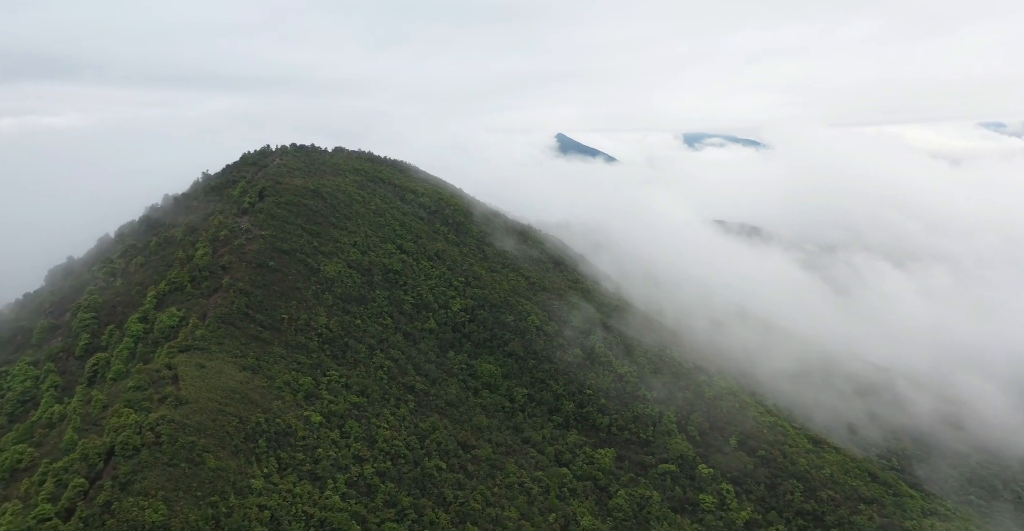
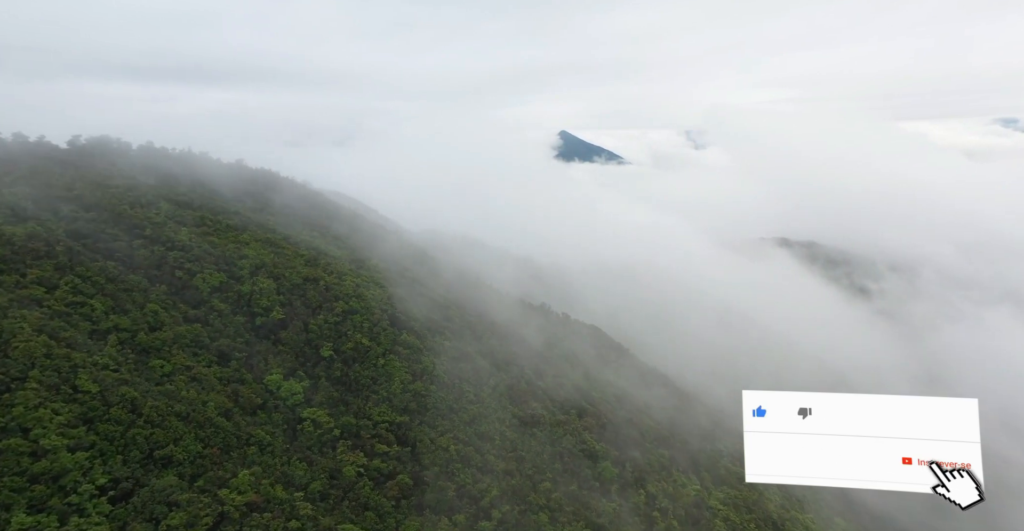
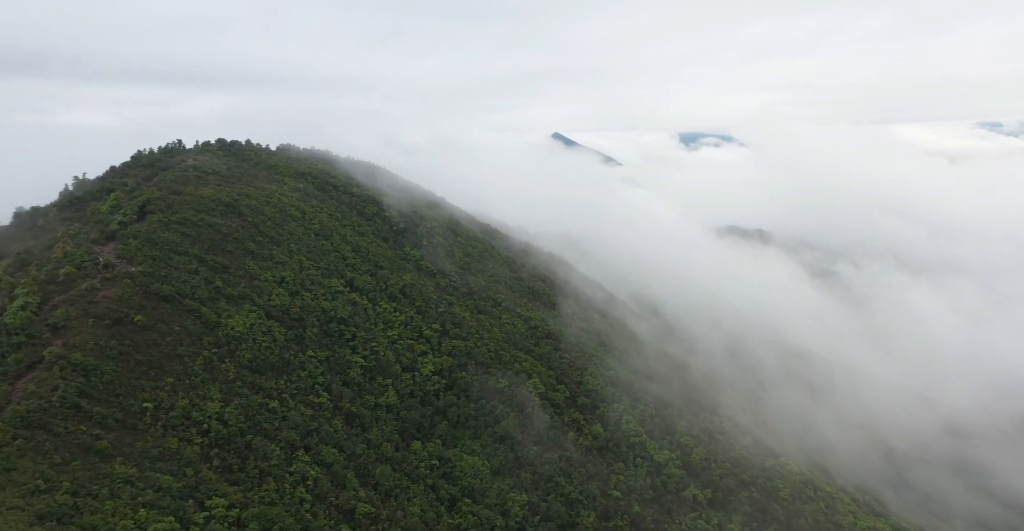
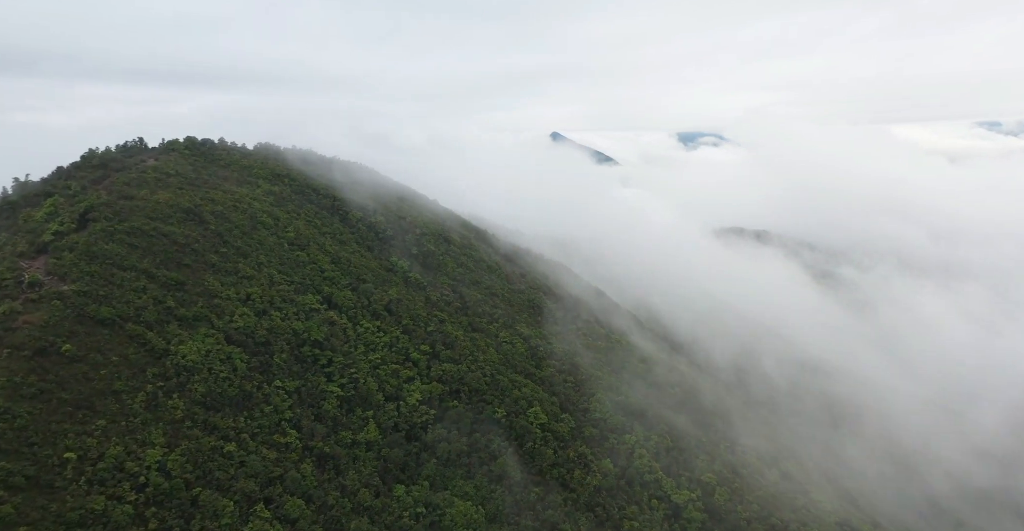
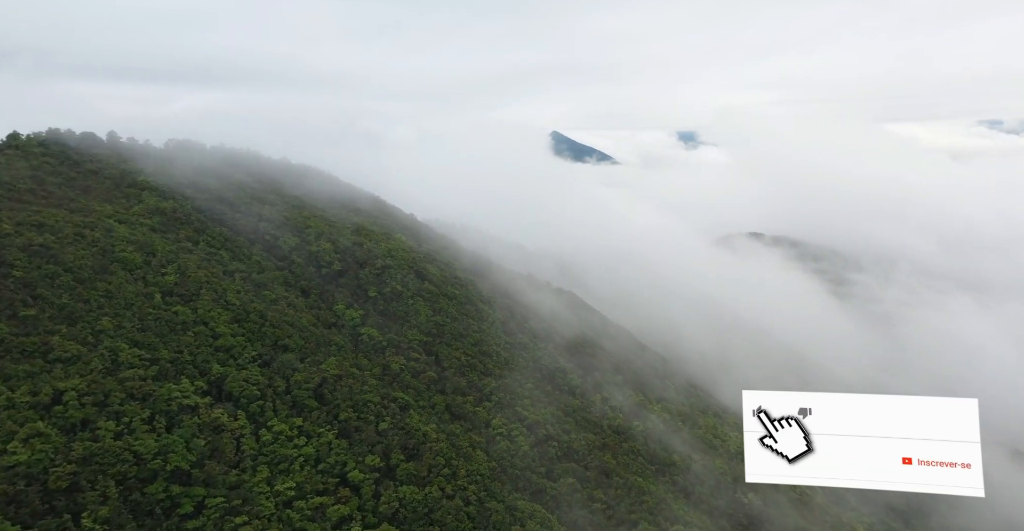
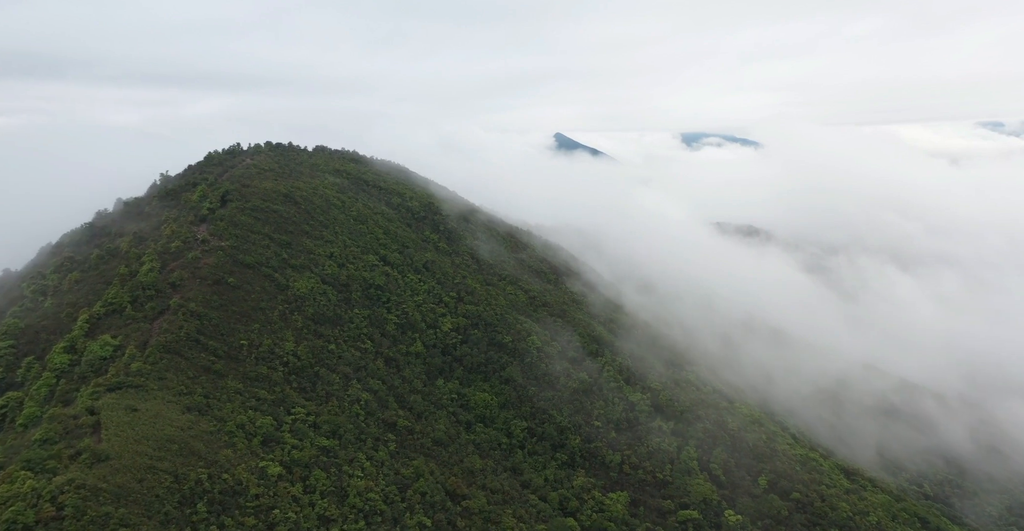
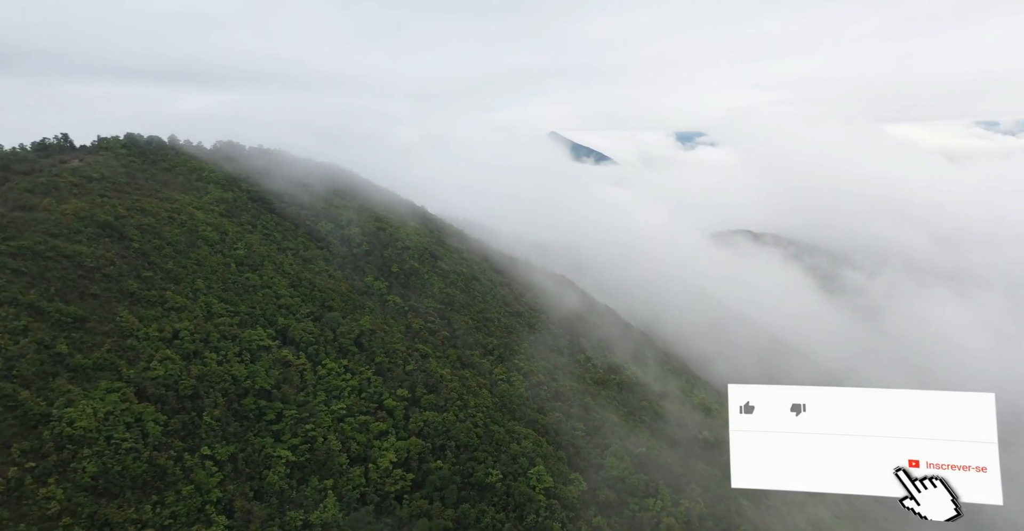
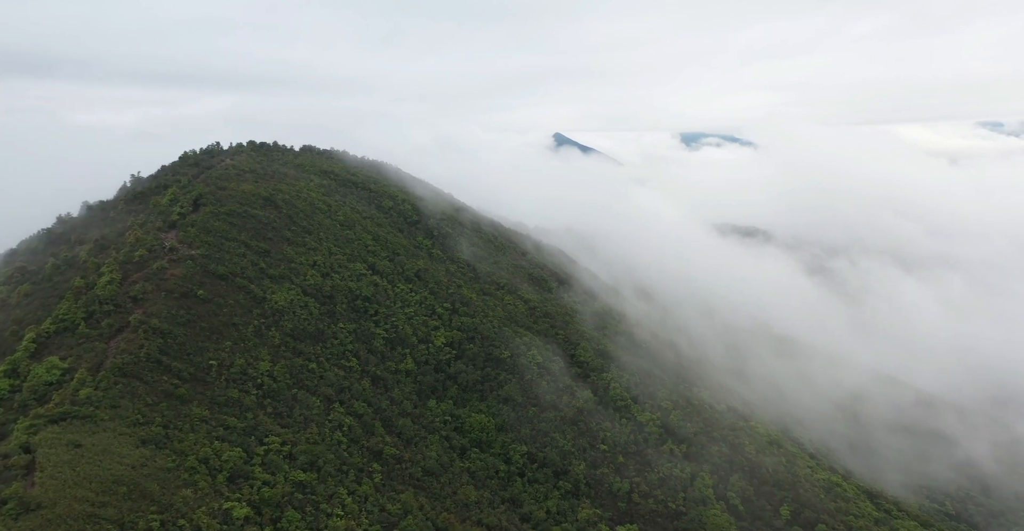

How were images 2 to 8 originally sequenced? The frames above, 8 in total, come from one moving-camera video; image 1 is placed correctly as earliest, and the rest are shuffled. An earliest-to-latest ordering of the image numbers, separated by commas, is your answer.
6, 8, 3, 4, 7, 5, 2
